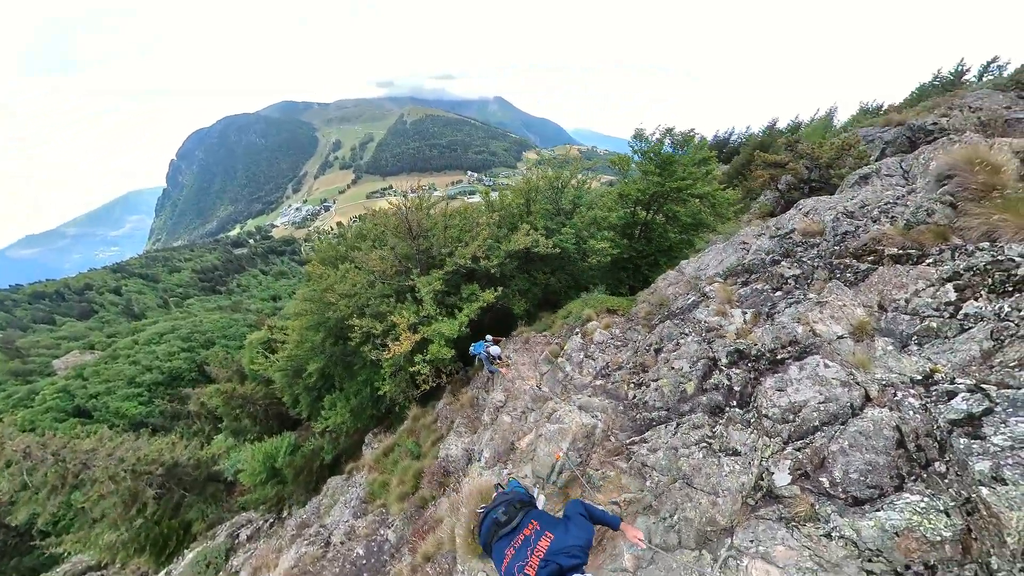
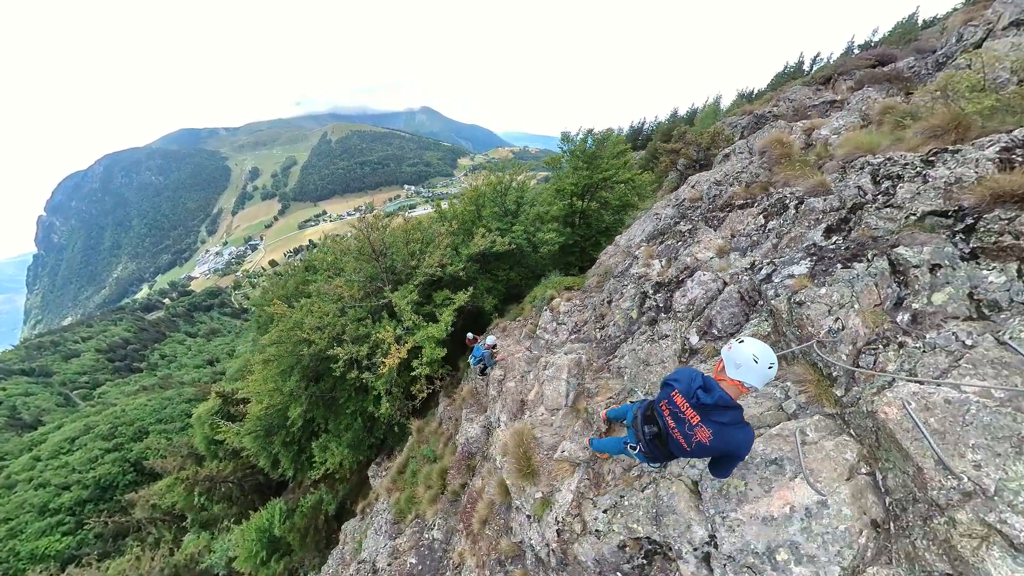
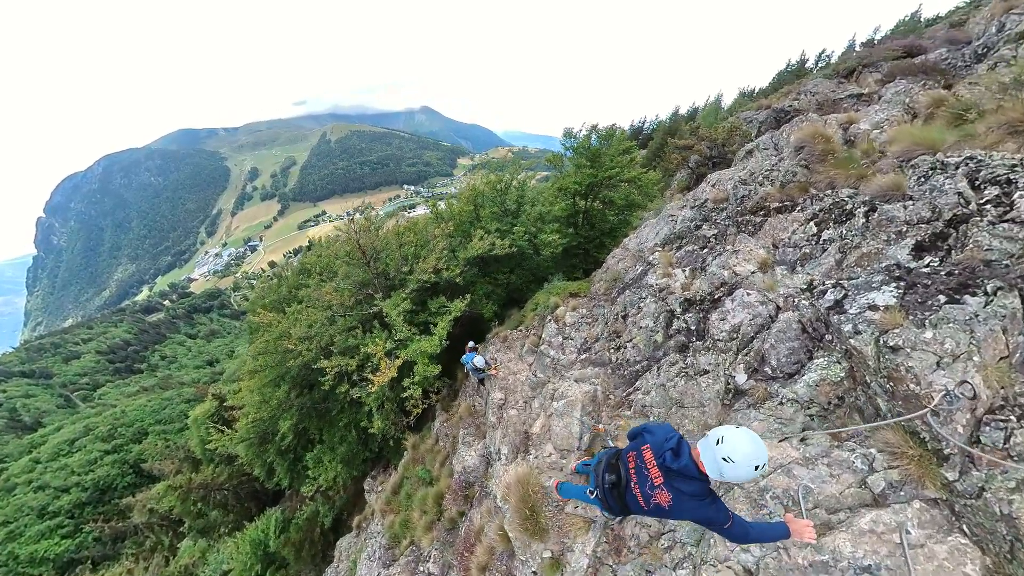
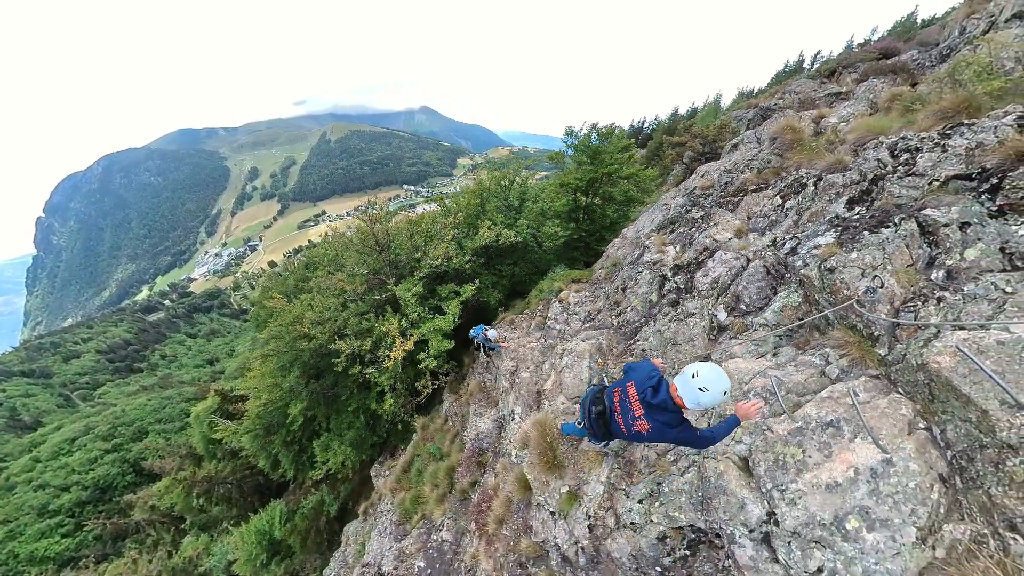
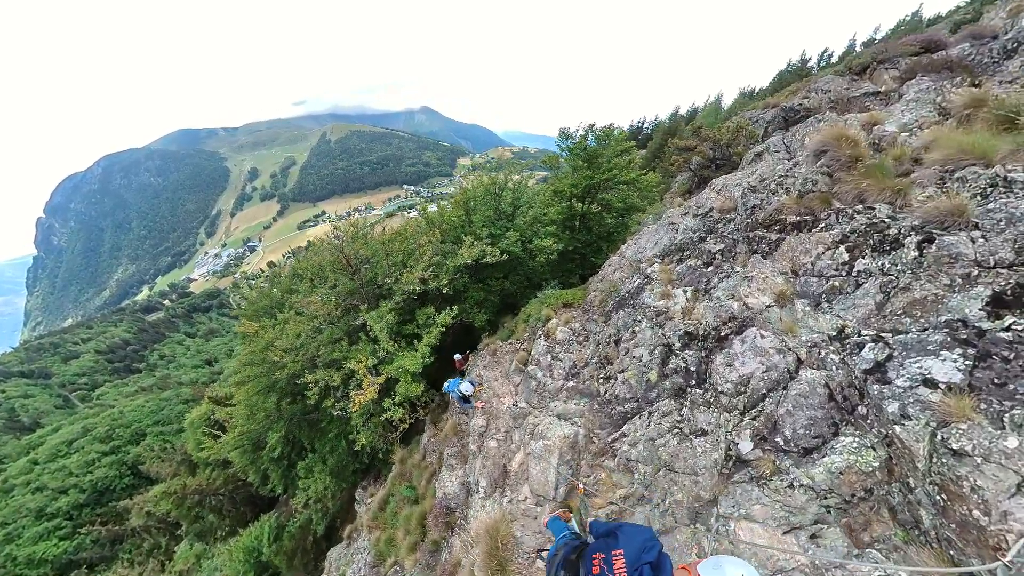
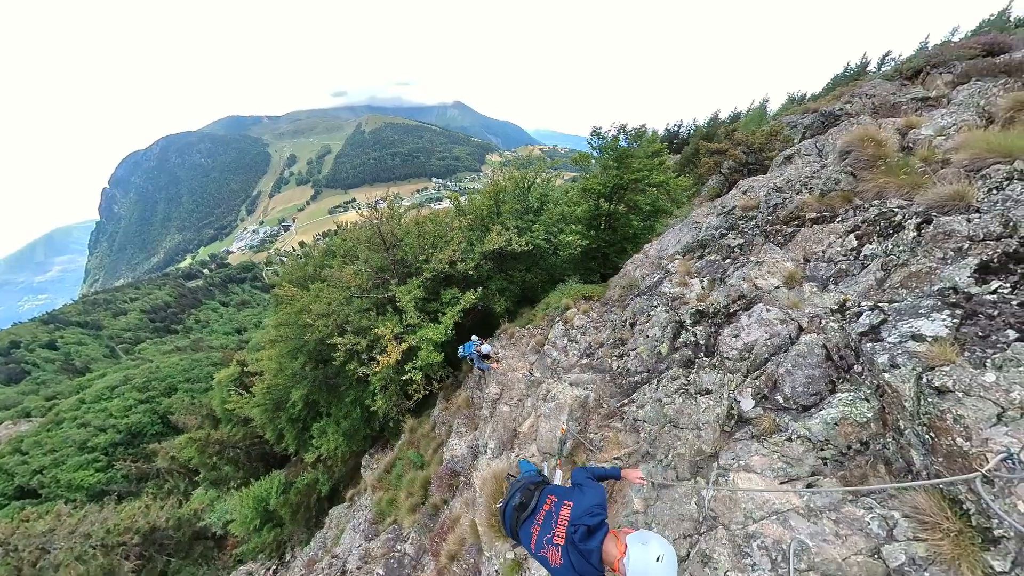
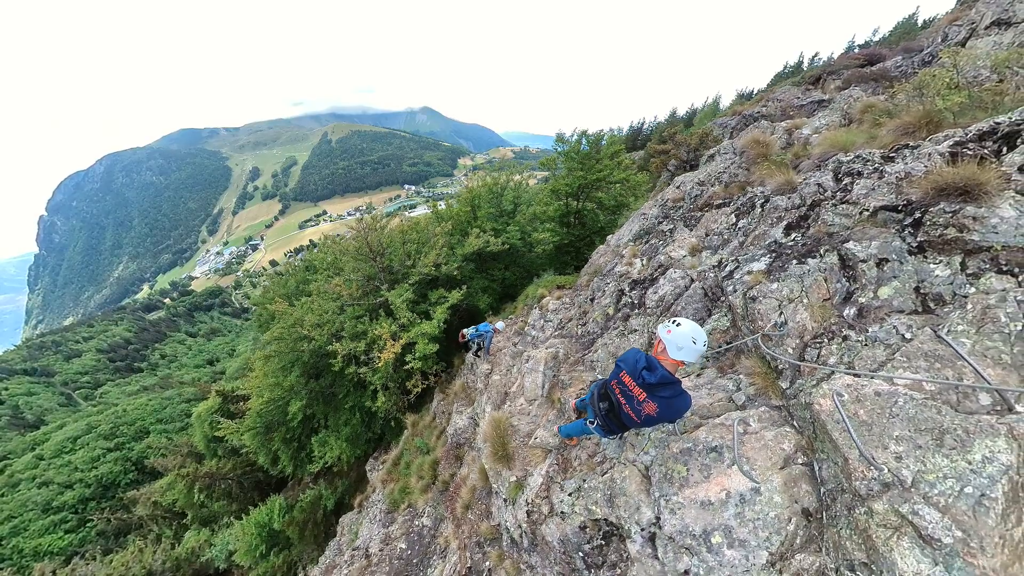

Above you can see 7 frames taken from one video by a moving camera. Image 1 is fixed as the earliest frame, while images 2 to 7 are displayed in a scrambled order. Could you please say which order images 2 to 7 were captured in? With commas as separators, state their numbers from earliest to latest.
6, 4, 3, 5, 2, 7
